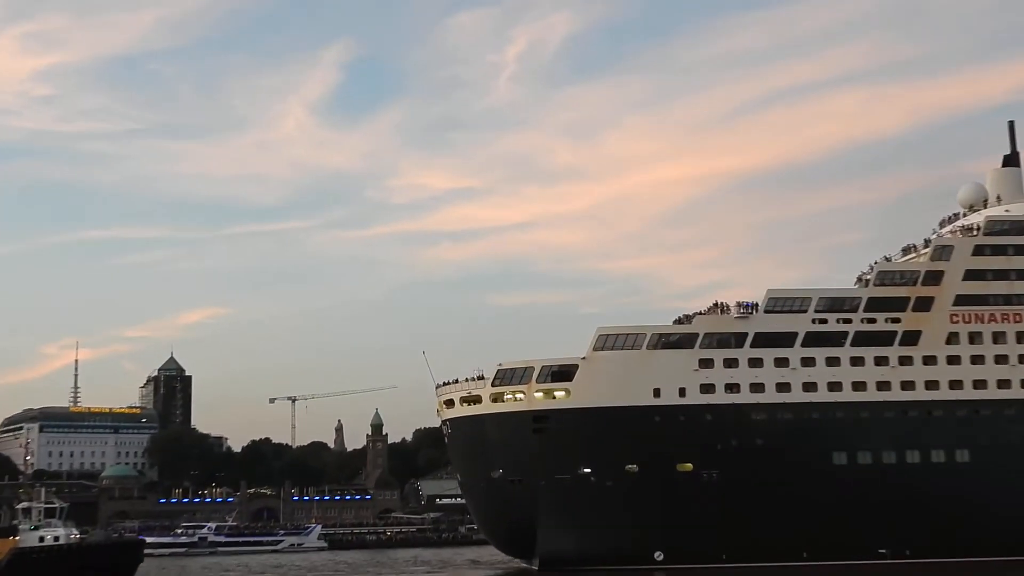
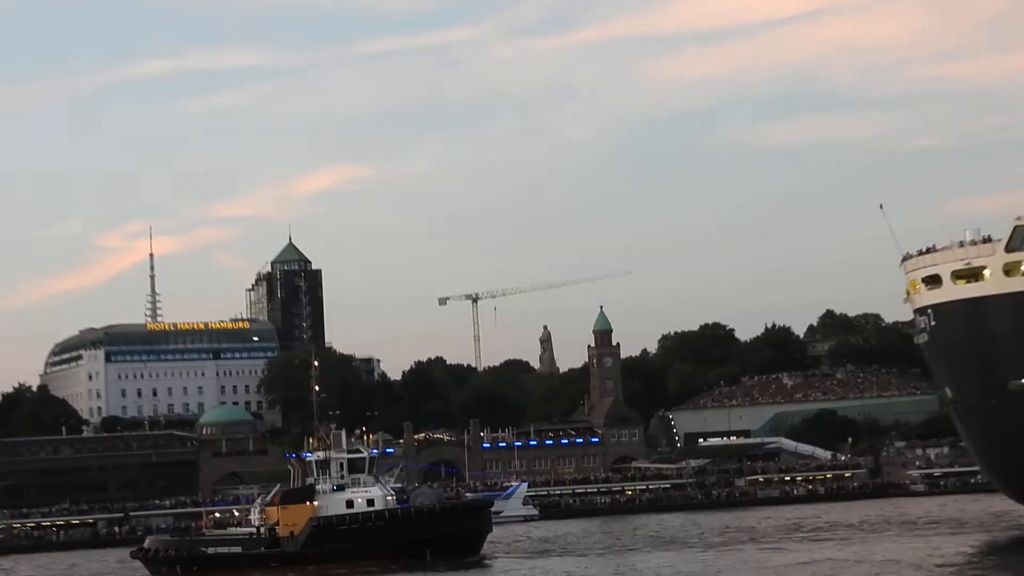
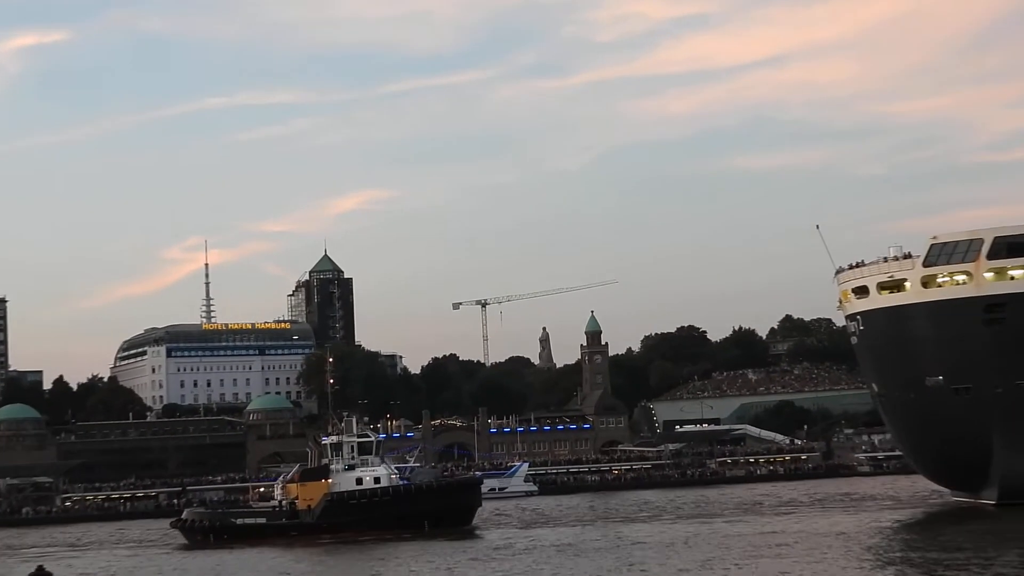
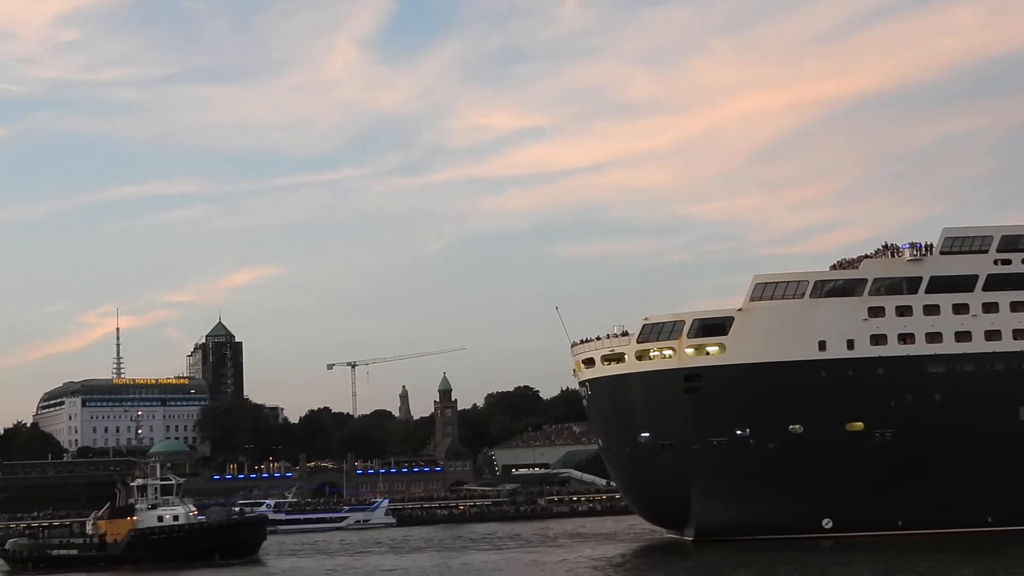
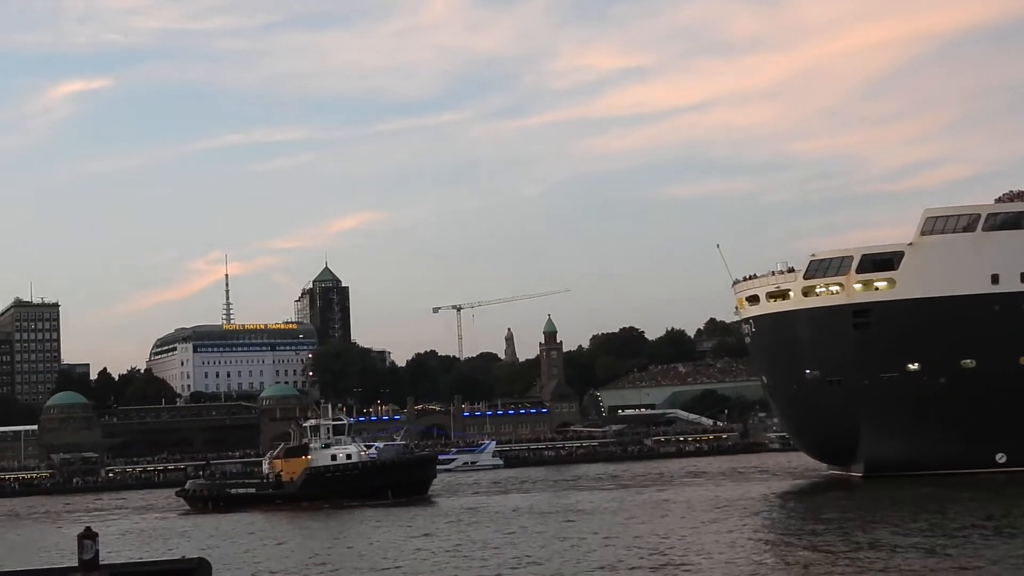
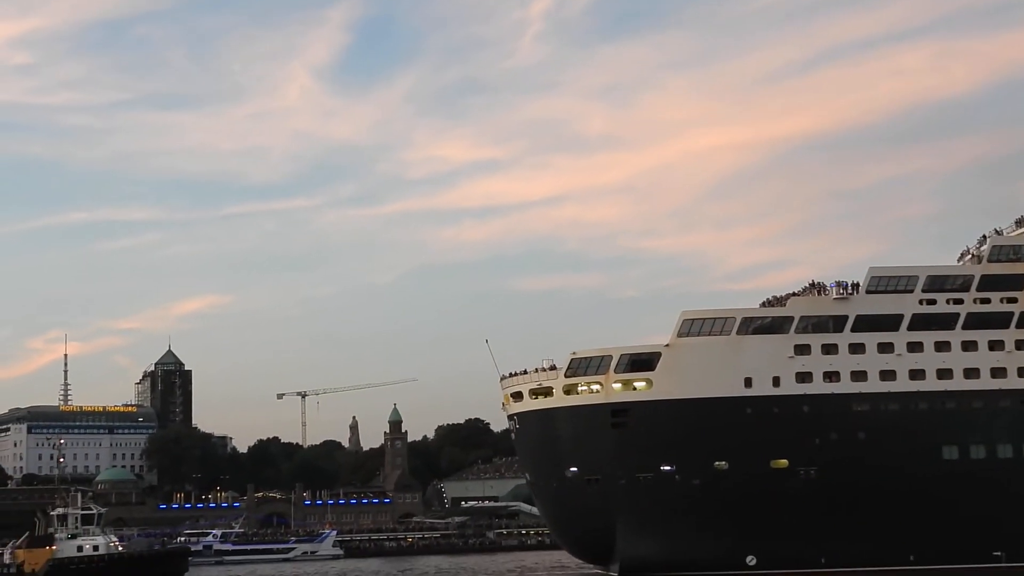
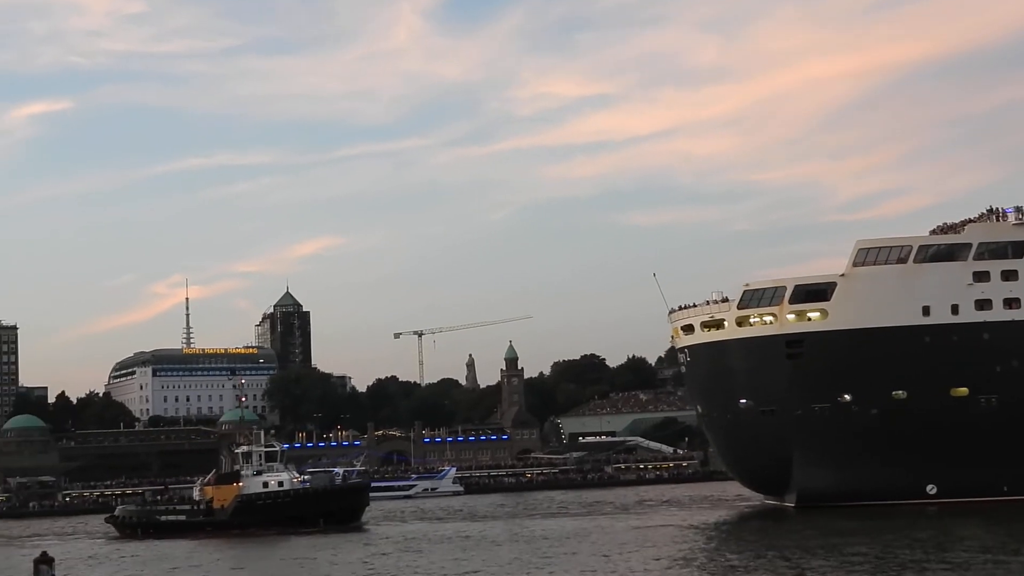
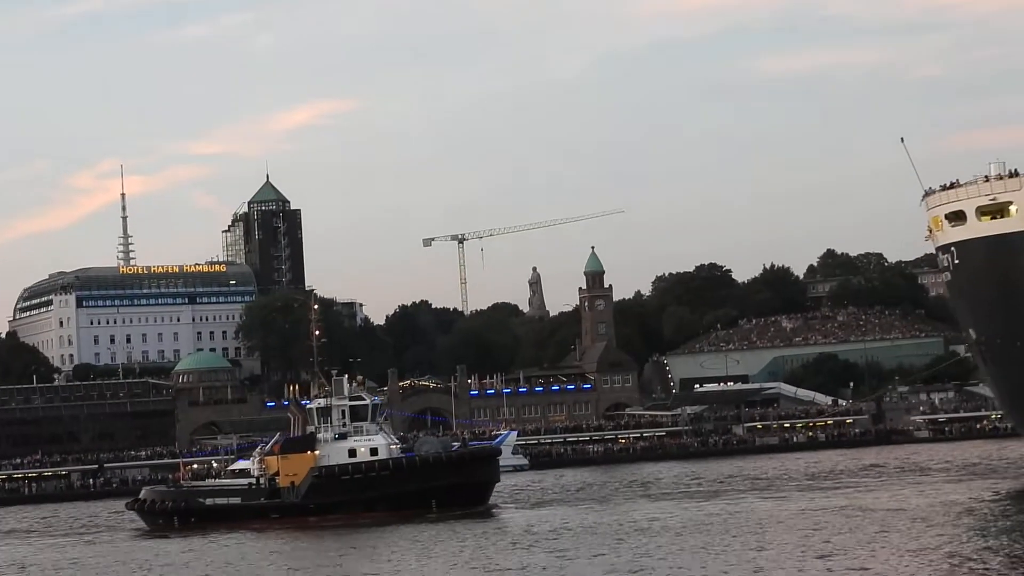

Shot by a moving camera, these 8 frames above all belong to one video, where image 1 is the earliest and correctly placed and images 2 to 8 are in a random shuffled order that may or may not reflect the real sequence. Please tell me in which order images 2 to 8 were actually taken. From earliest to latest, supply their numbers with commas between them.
6, 4, 7, 5, 3, 2, 8
